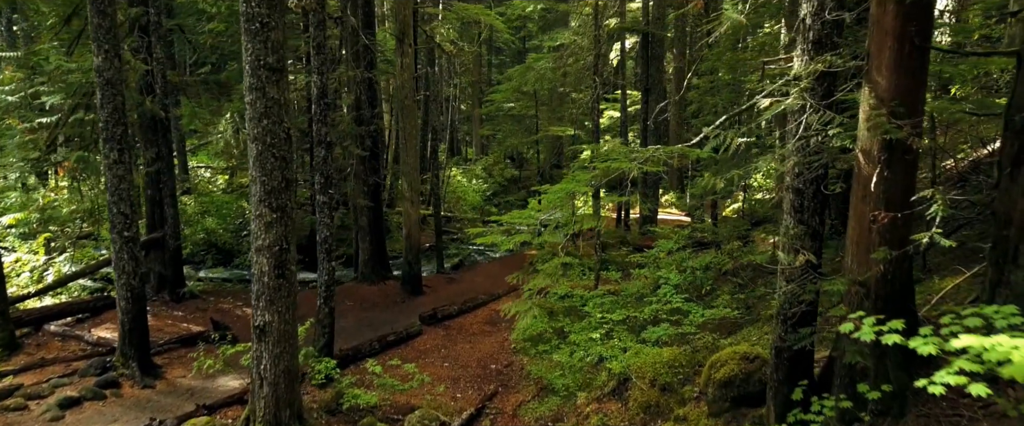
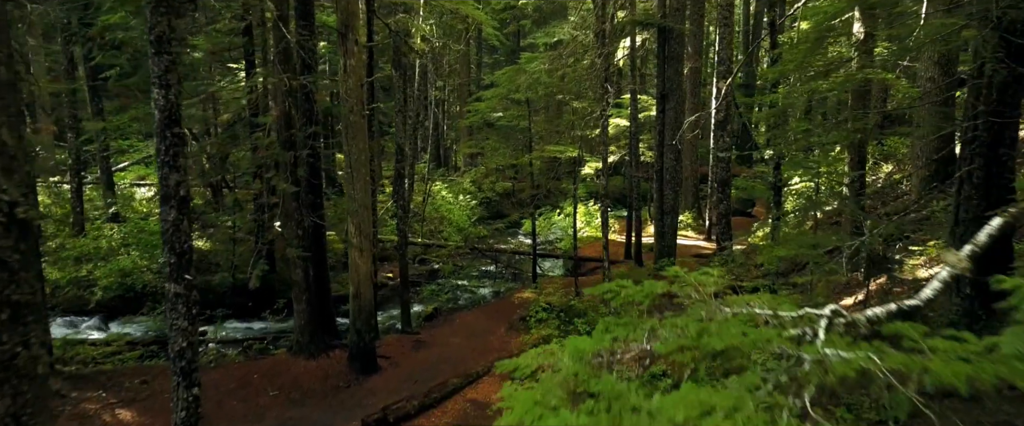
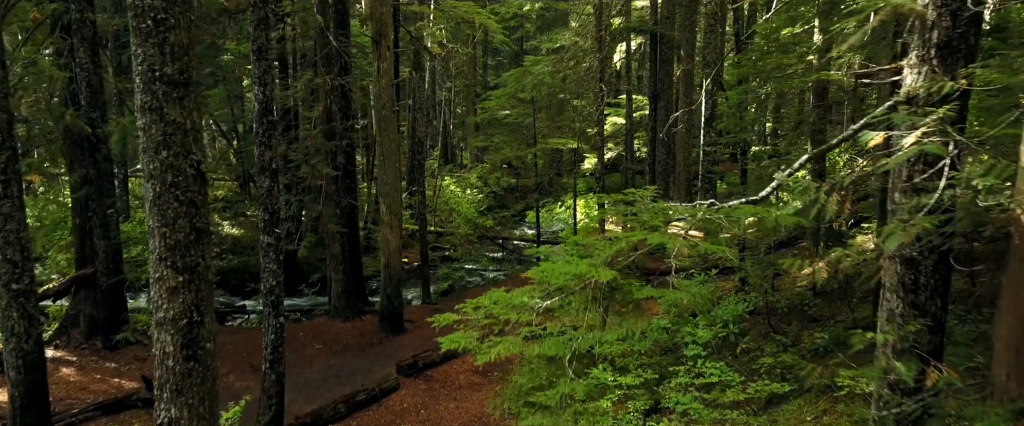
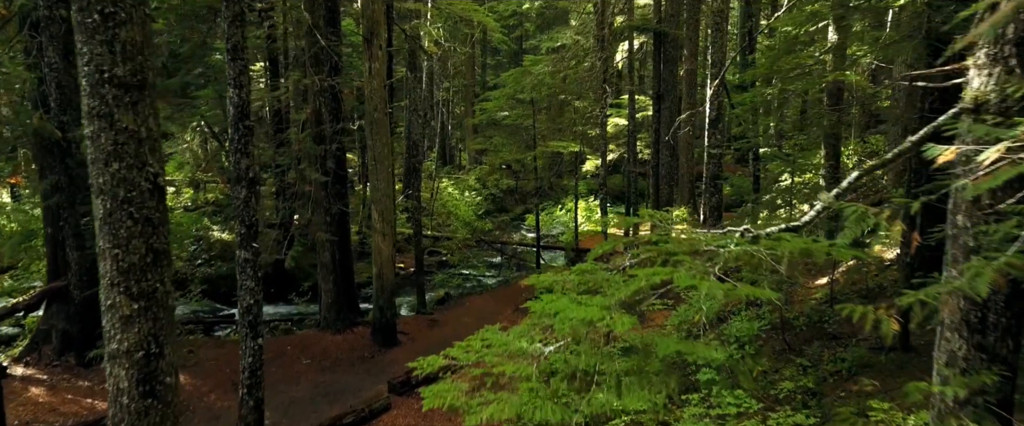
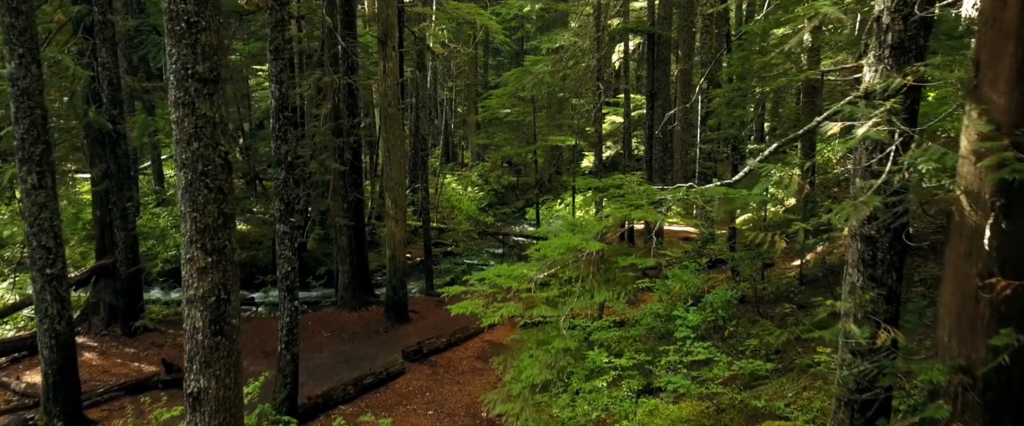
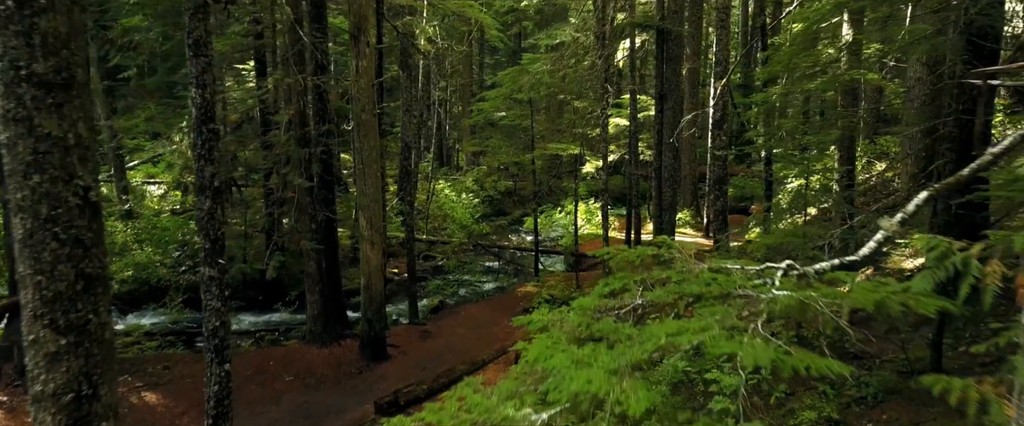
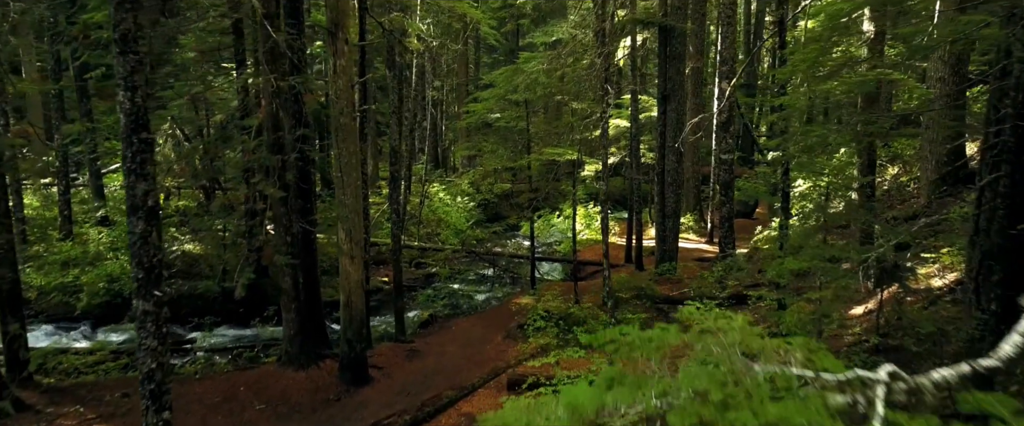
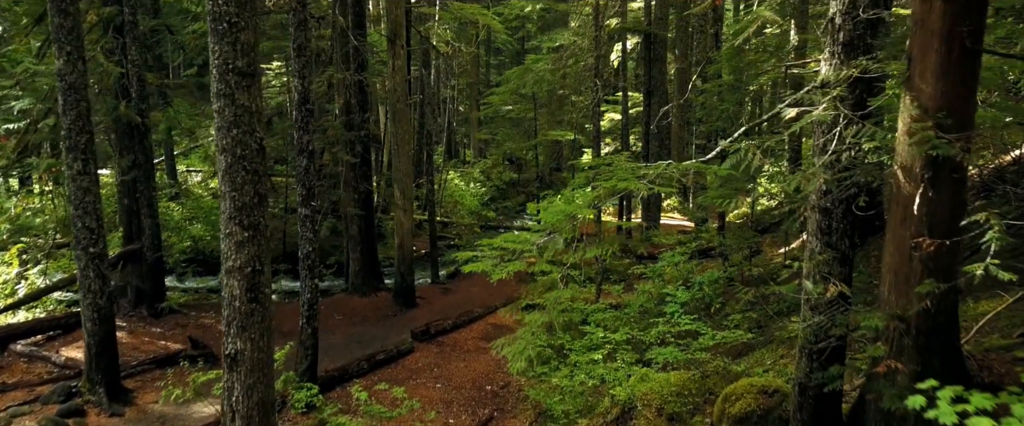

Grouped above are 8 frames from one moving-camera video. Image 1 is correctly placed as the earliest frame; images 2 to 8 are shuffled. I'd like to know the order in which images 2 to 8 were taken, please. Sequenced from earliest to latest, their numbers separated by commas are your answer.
8, 5, 3, 4, 6, 2, 7
